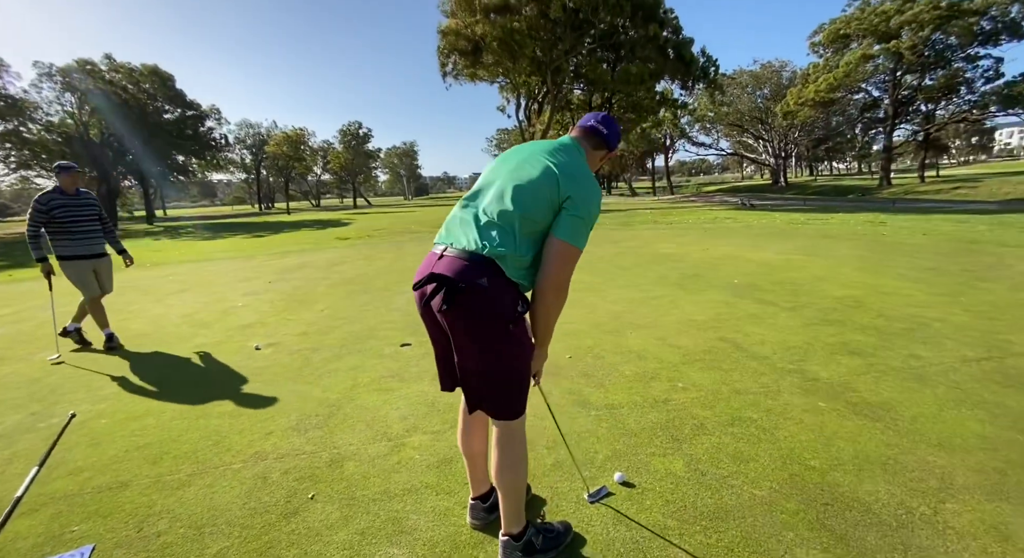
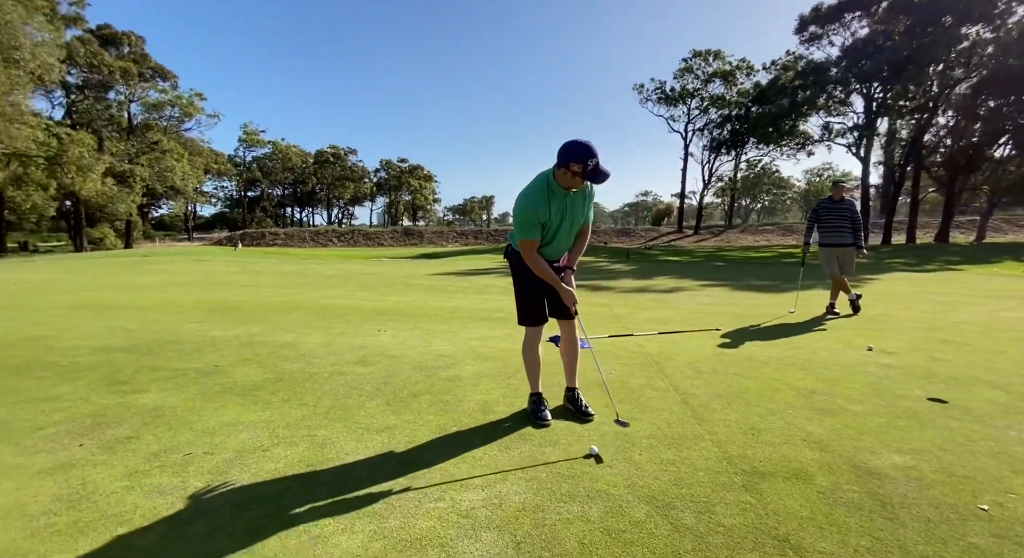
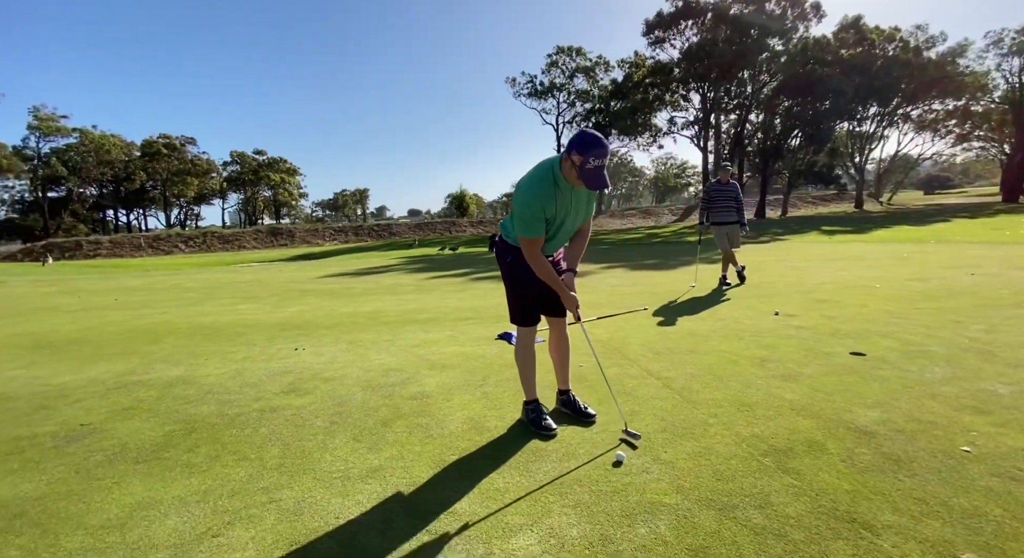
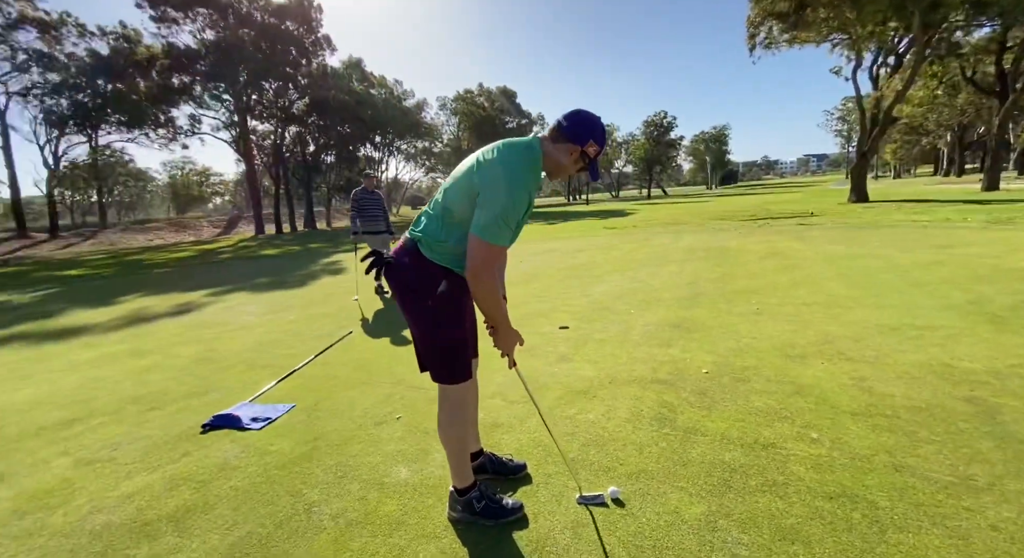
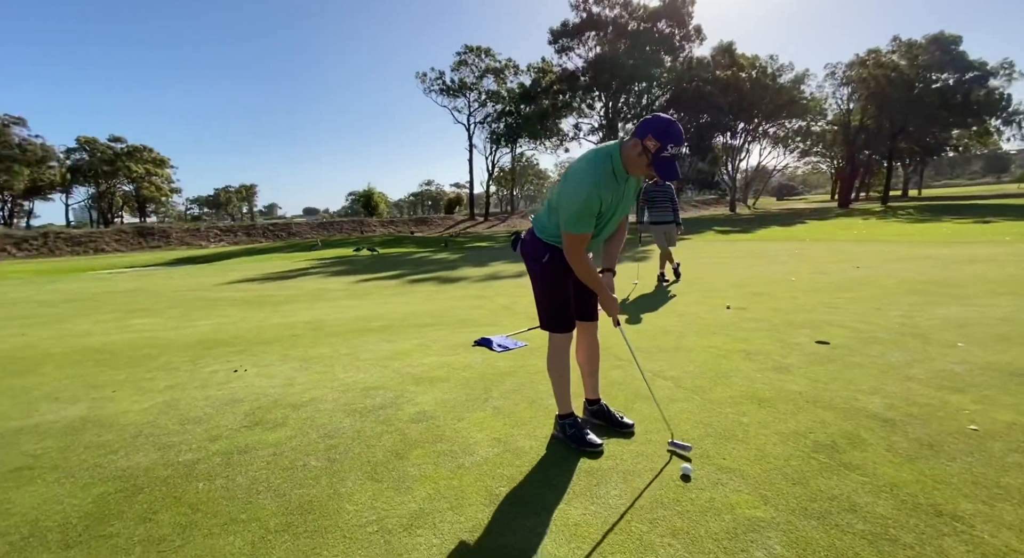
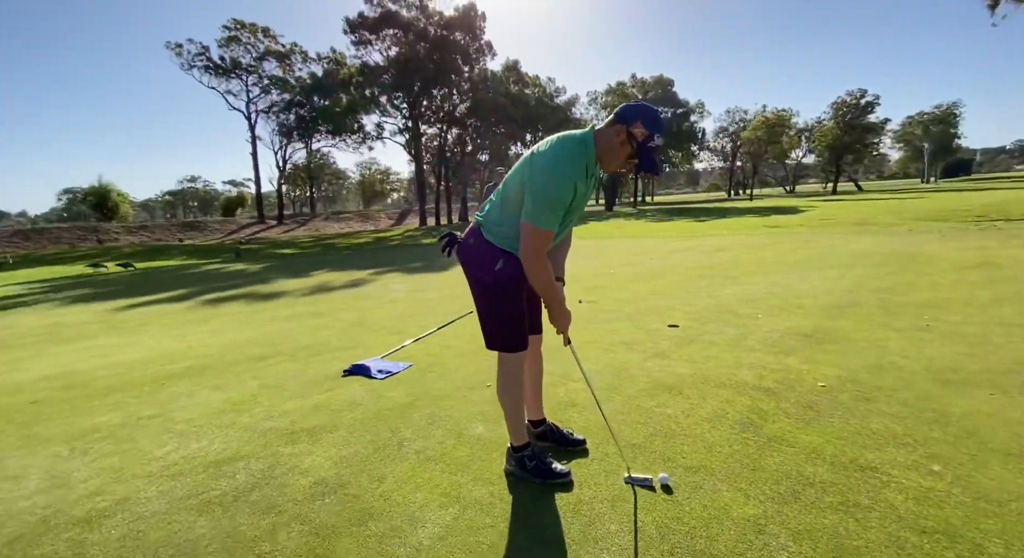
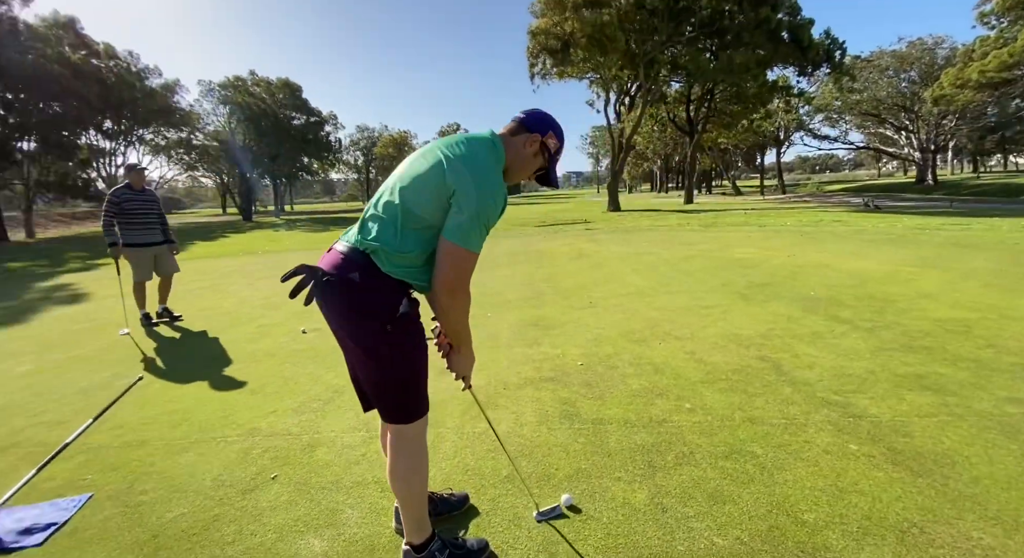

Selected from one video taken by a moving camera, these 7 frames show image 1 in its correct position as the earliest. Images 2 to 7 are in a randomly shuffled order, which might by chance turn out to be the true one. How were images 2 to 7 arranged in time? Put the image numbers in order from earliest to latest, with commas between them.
7, 4, 6, 5, 3, 2
